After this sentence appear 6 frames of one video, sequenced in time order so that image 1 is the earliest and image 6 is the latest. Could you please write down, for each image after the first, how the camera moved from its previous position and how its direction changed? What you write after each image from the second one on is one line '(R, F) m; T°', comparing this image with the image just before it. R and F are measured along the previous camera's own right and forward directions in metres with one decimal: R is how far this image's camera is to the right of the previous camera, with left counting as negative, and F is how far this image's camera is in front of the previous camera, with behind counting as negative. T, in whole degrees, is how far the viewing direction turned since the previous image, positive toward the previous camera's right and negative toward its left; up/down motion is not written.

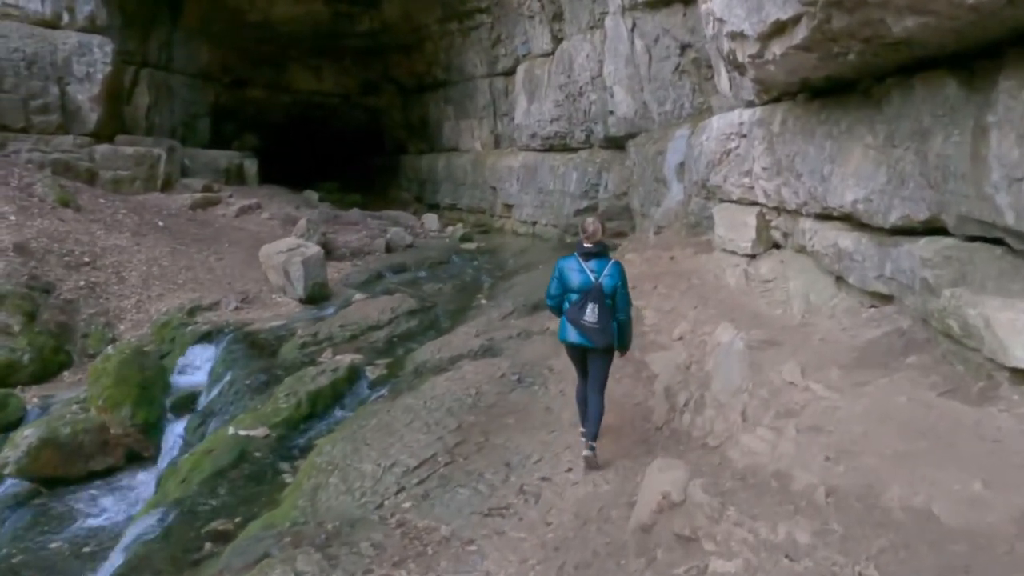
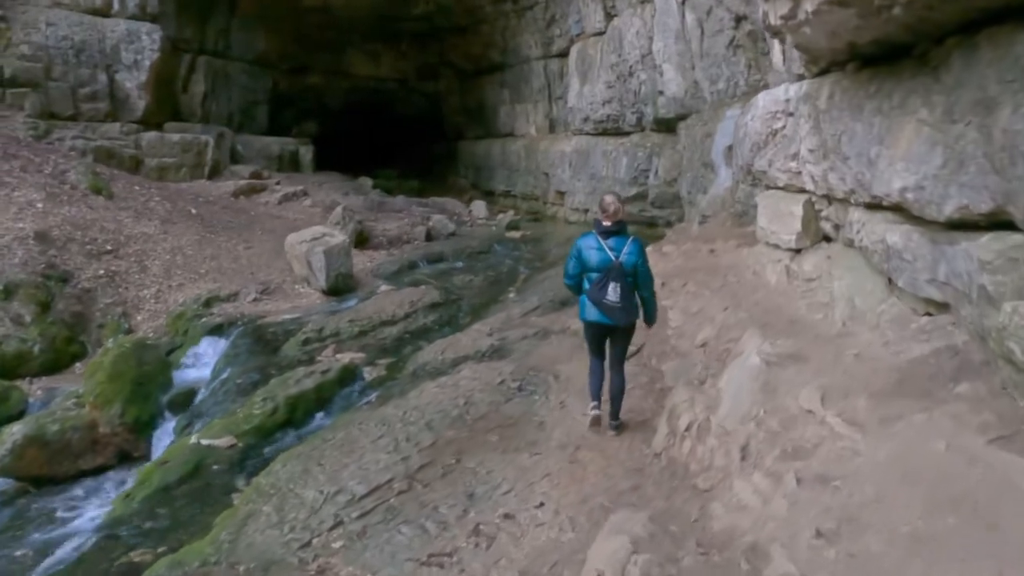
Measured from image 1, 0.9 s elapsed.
(+0.6, +0.7) m; -5°
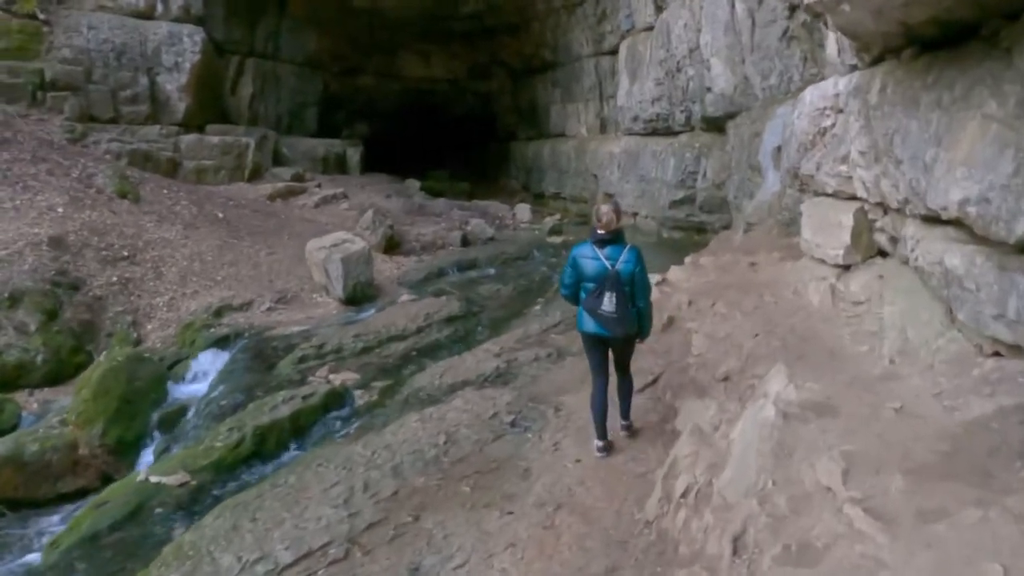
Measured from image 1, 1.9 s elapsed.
(+0.5, +0.7) m; -5°
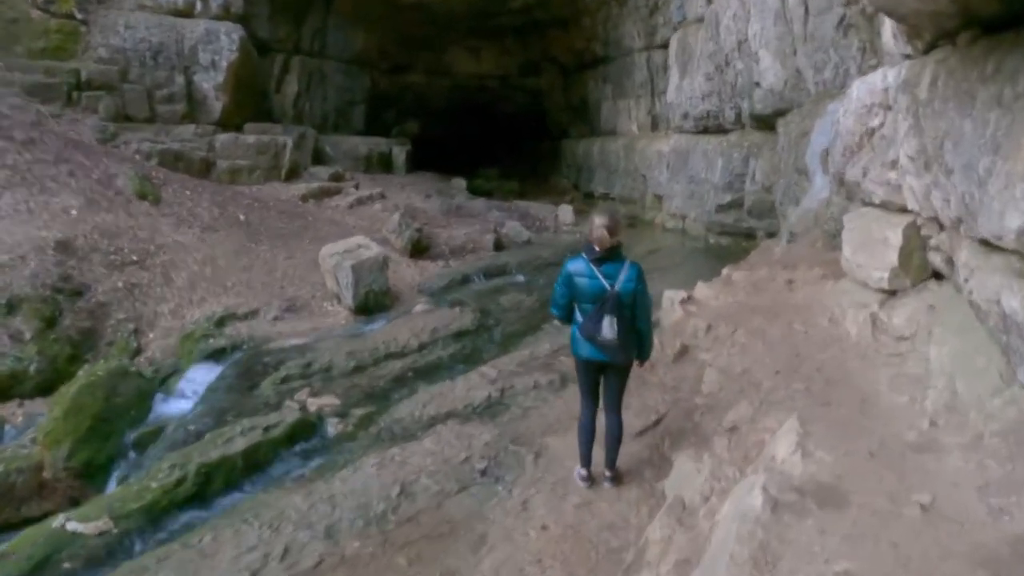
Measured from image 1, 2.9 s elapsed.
(+0.5, +0.7) m; -5°
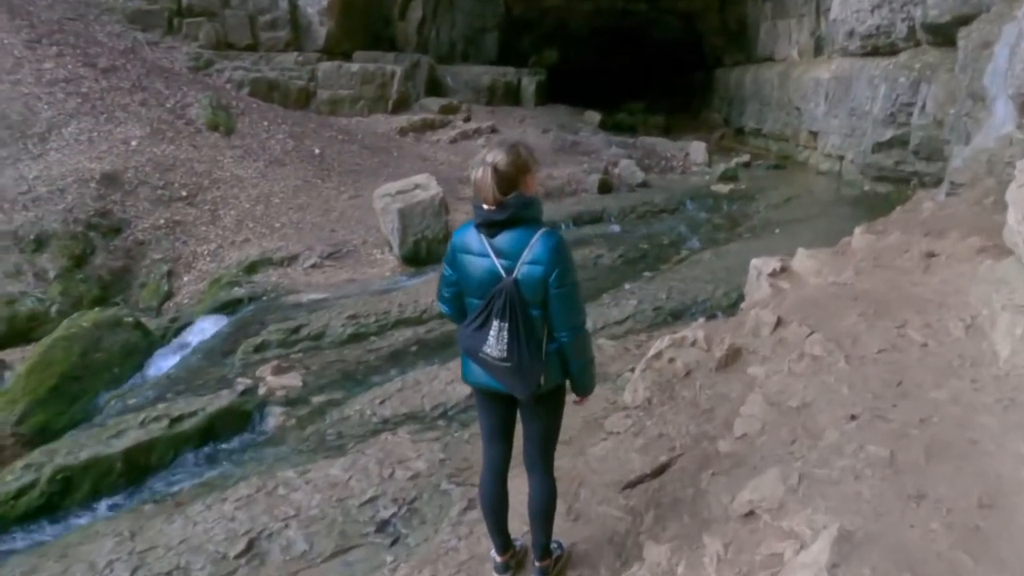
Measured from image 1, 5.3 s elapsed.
(+1.0, +1.7) m; -12°
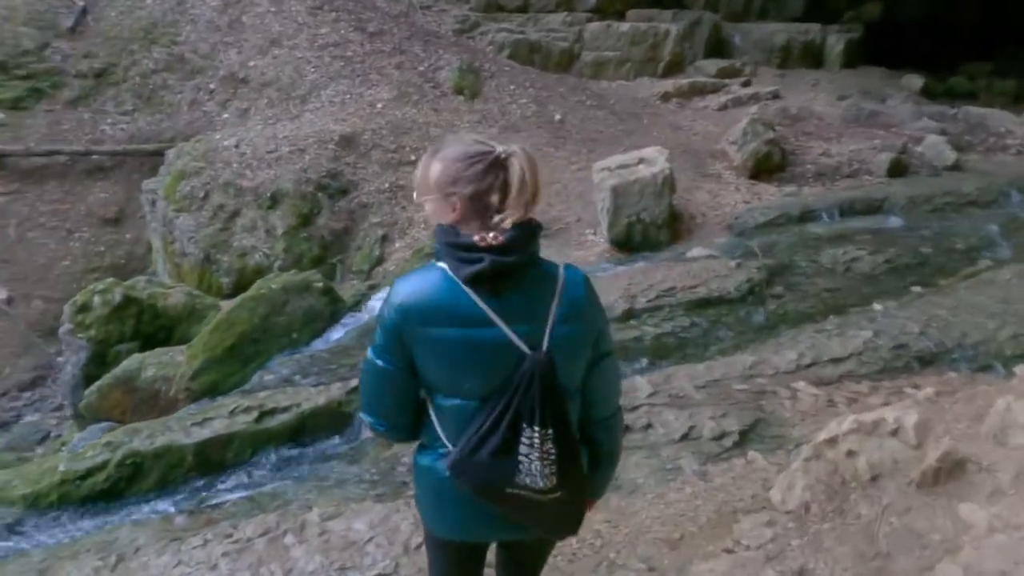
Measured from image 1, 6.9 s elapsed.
(+0.7, +1.1) m; -22°
